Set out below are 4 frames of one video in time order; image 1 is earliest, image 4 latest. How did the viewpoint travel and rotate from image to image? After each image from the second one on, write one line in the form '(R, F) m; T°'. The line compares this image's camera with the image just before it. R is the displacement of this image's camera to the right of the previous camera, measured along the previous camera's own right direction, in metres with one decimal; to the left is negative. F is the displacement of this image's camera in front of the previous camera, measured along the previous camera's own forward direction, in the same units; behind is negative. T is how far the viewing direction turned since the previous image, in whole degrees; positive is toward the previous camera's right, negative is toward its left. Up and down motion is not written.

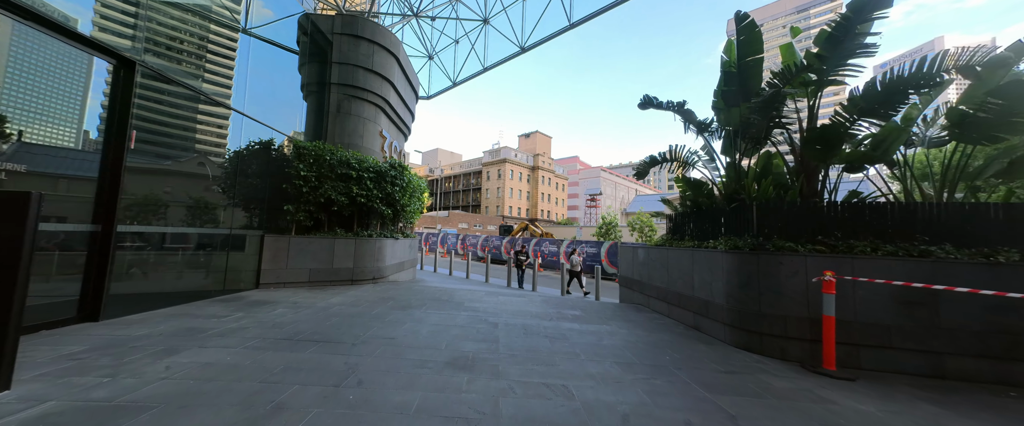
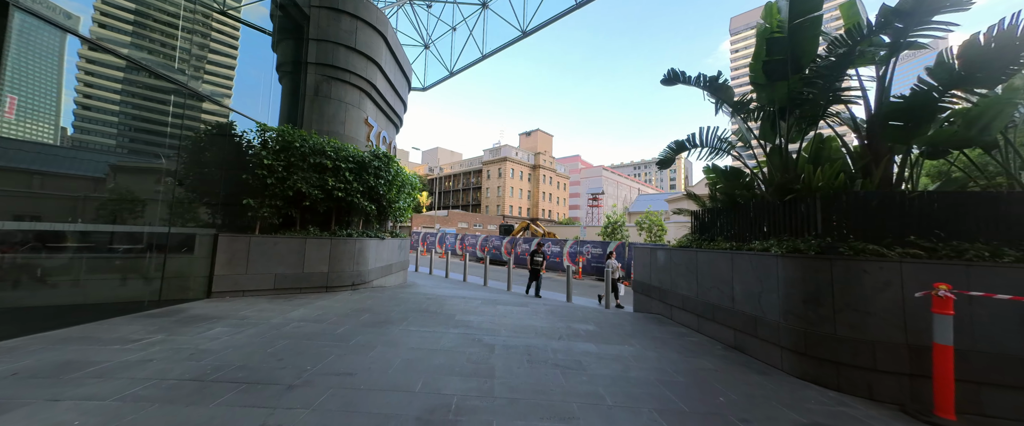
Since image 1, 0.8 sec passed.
(0.0, +1.1) m; 0°
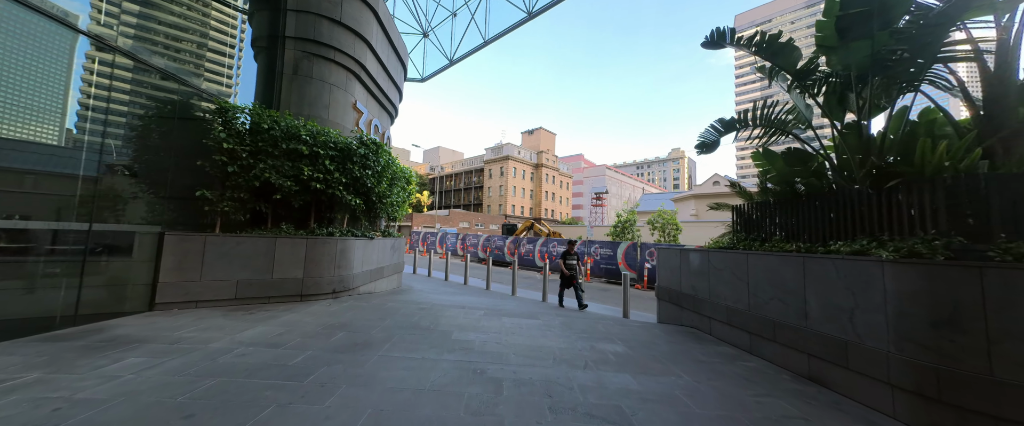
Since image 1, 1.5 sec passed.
(-0.1, +1.1) m; 0°
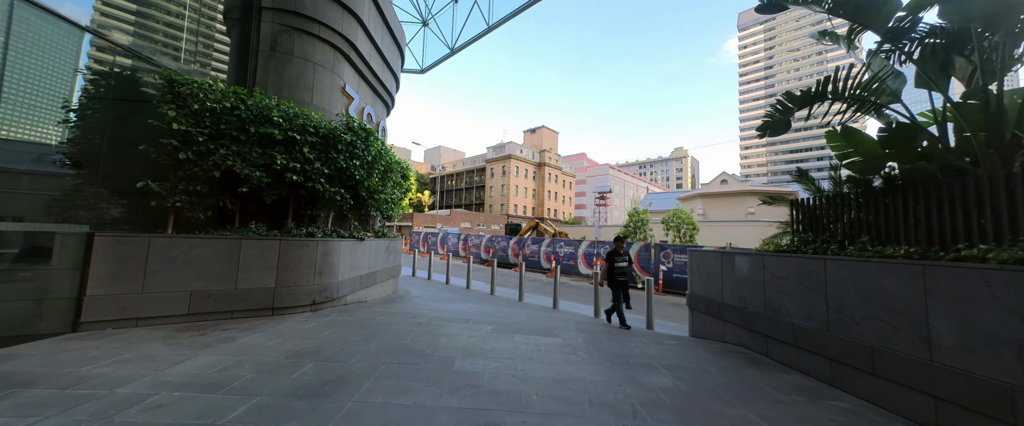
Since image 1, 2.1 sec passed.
(-0.2, +1.0) m; 0°
